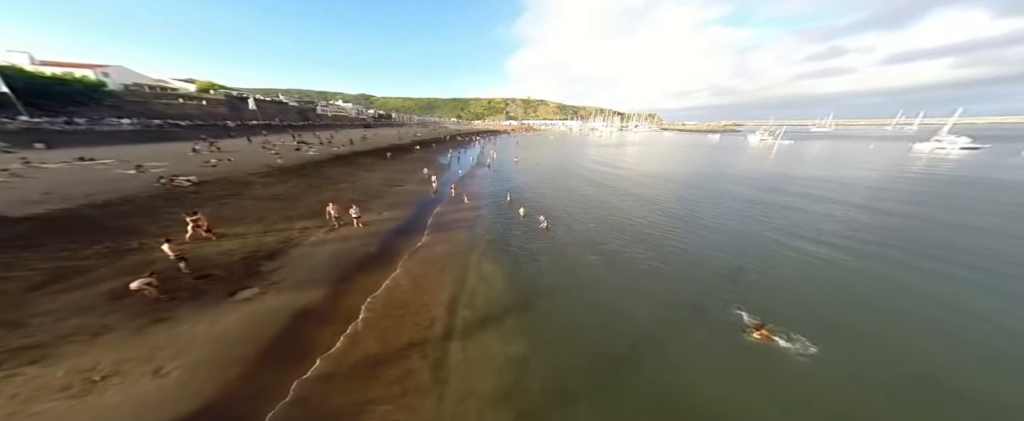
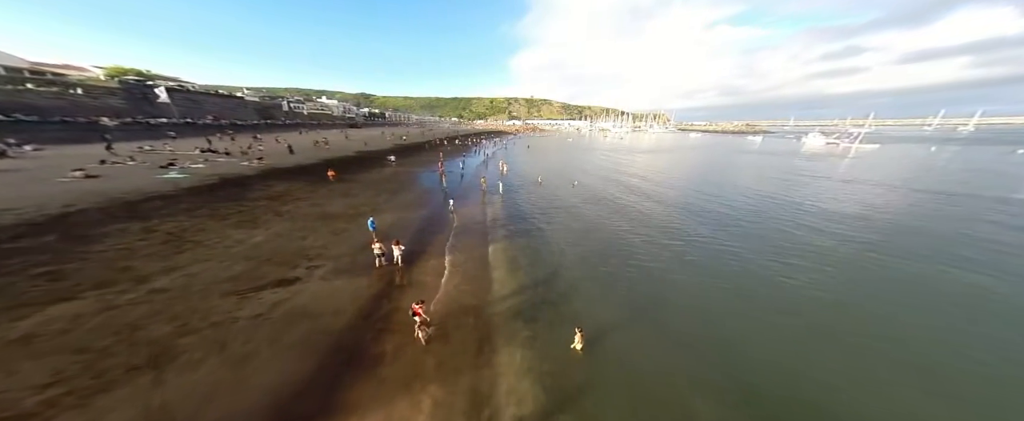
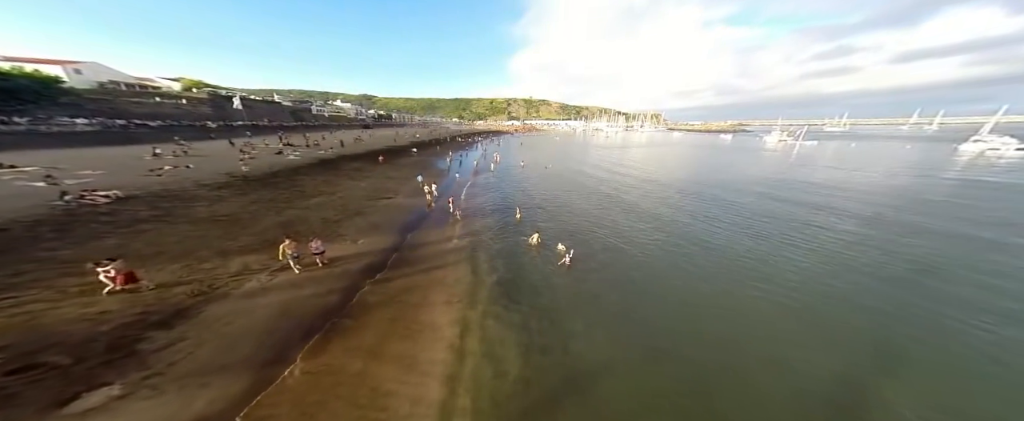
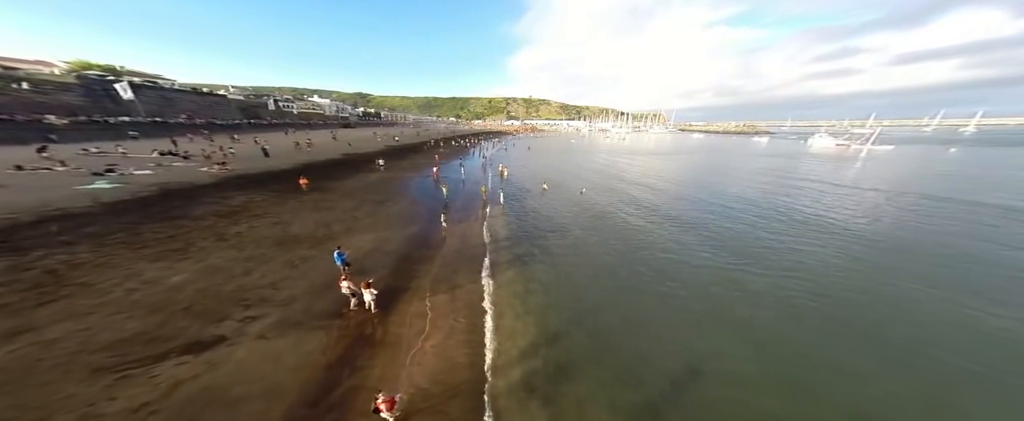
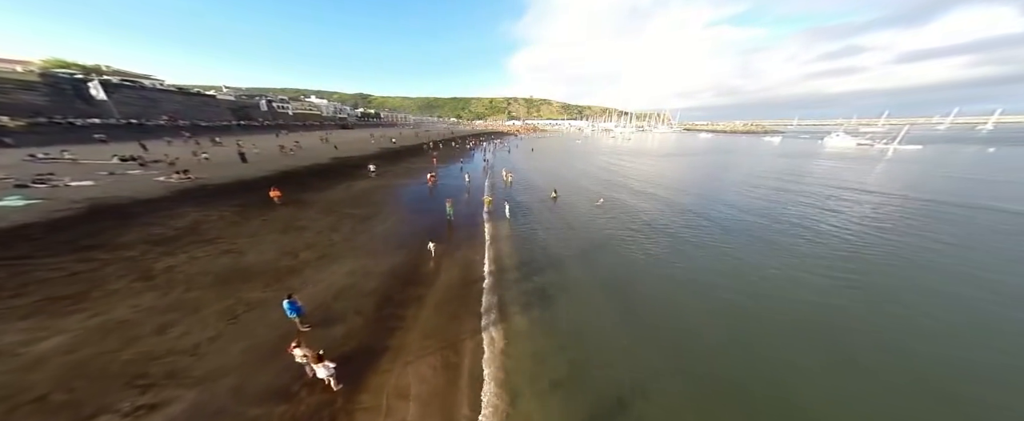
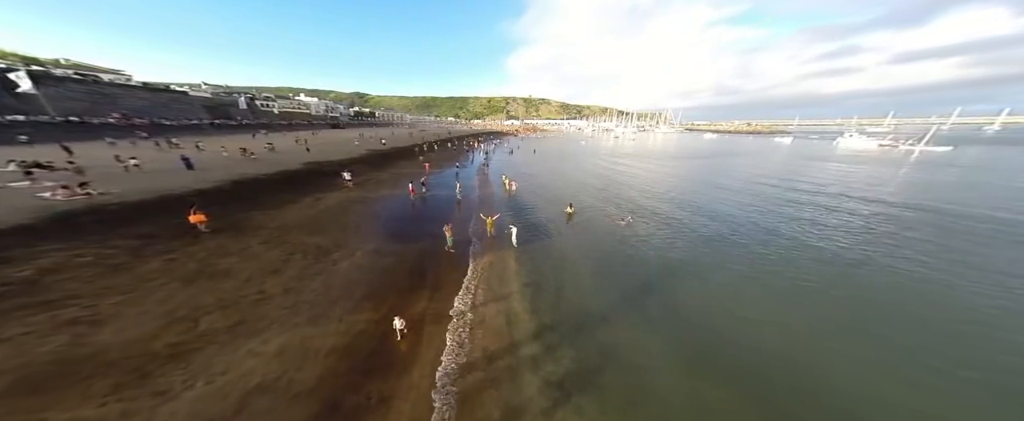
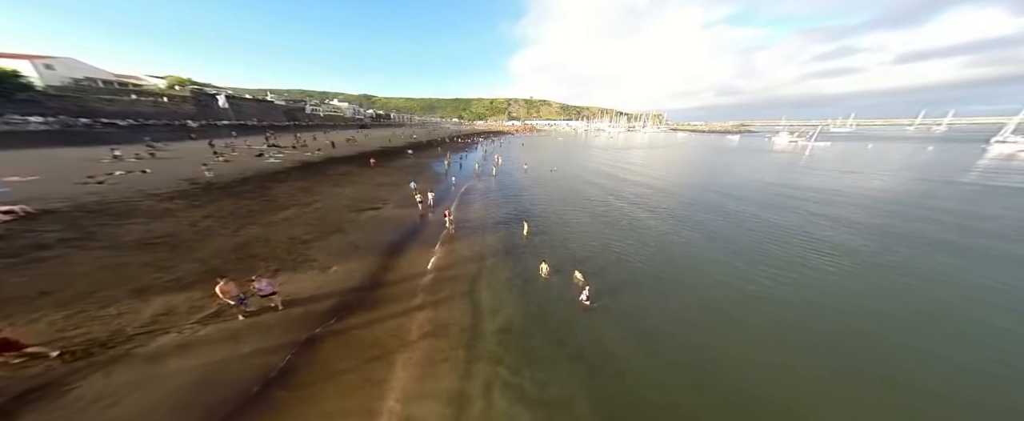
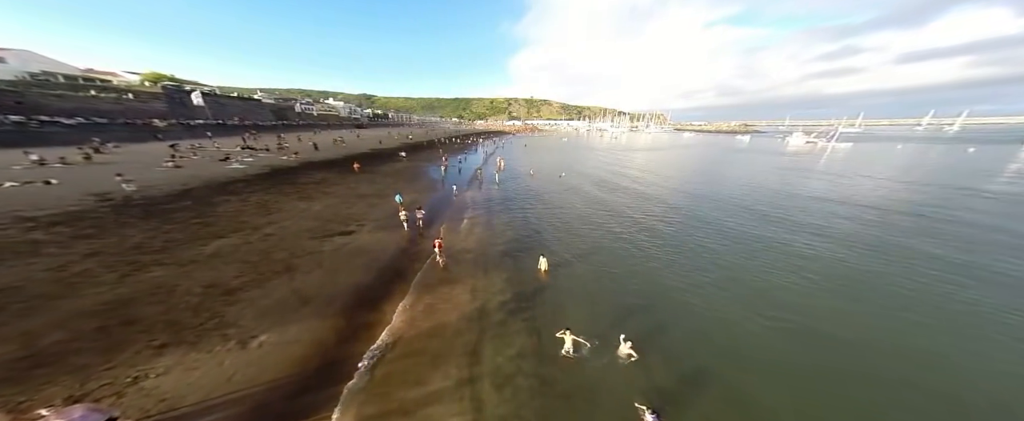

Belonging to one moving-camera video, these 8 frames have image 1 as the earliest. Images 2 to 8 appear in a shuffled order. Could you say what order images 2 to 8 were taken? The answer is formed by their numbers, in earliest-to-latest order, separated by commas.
3, 7, 8, 2, 4, 5, 6
